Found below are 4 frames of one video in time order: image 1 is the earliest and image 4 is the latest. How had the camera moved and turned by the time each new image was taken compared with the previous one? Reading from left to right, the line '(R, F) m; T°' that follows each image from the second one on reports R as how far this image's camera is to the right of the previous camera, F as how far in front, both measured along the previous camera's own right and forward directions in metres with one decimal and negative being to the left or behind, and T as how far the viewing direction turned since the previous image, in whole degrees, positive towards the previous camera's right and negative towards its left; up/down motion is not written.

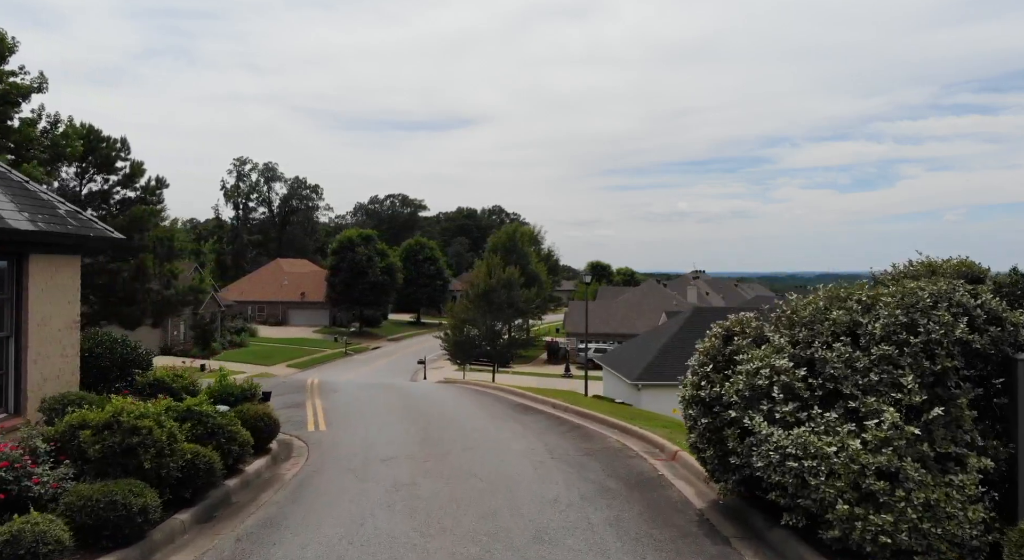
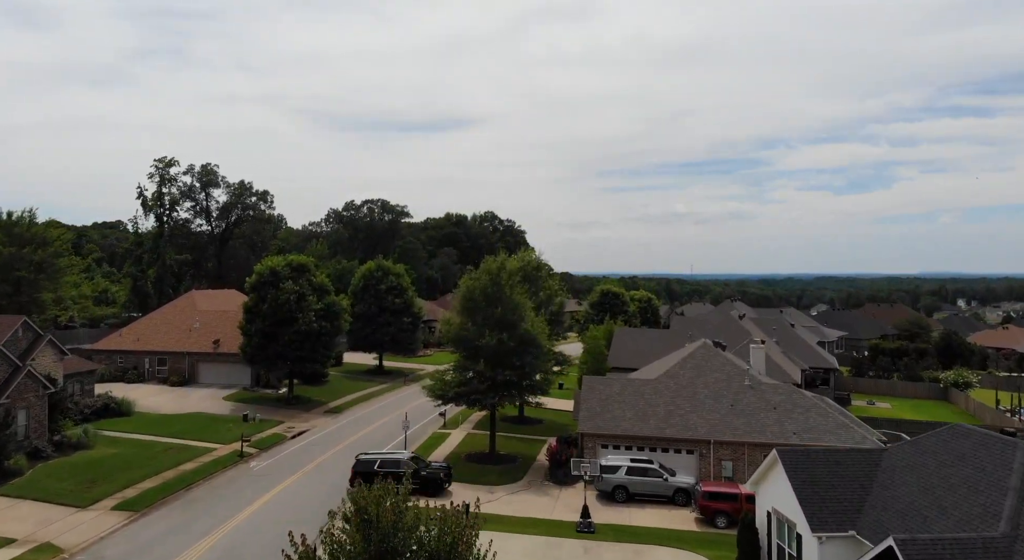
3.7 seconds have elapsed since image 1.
(+0.6, +18.8) m; 0°
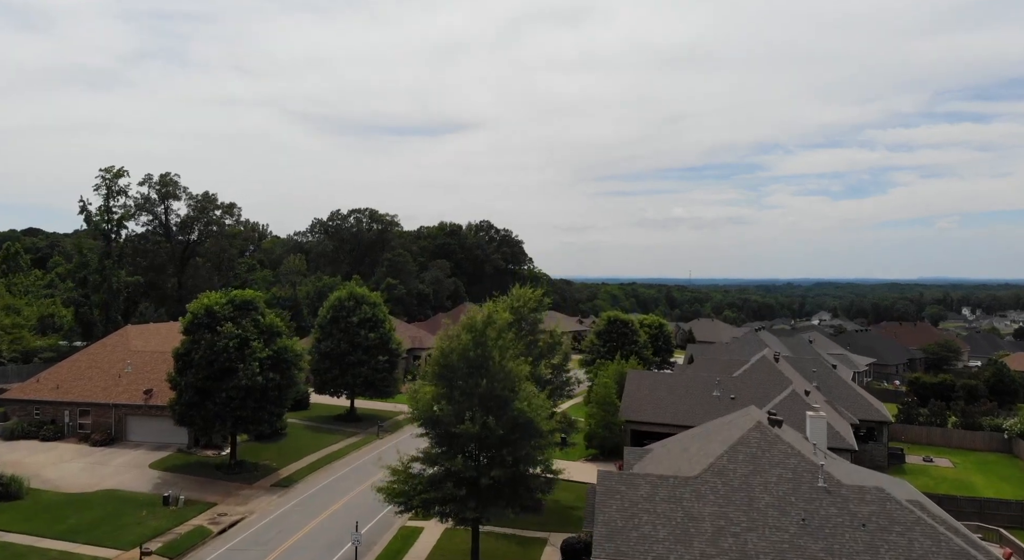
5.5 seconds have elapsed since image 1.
(+0.3, +9.1) m; 0°
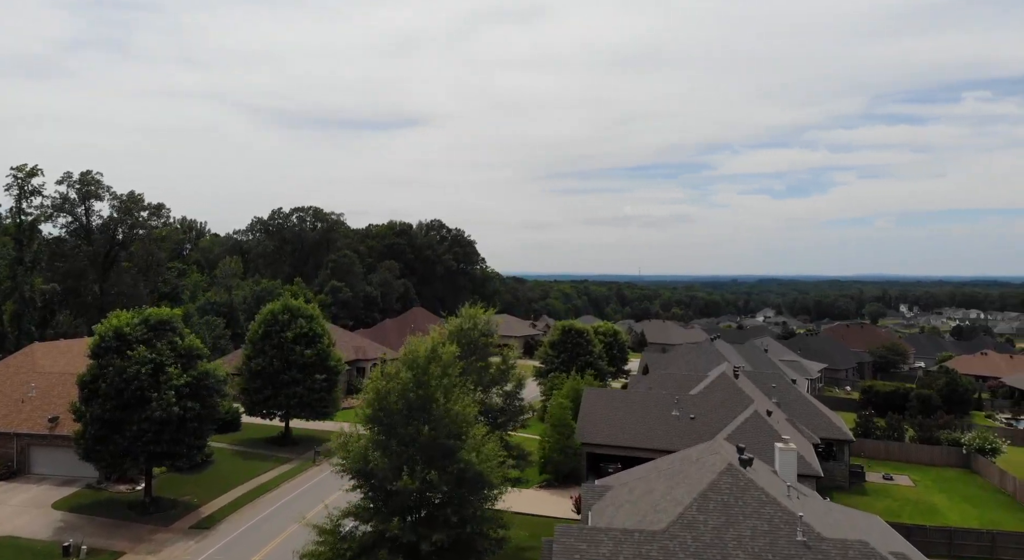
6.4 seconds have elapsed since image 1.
(+0.1, +3.1) m; +4°
